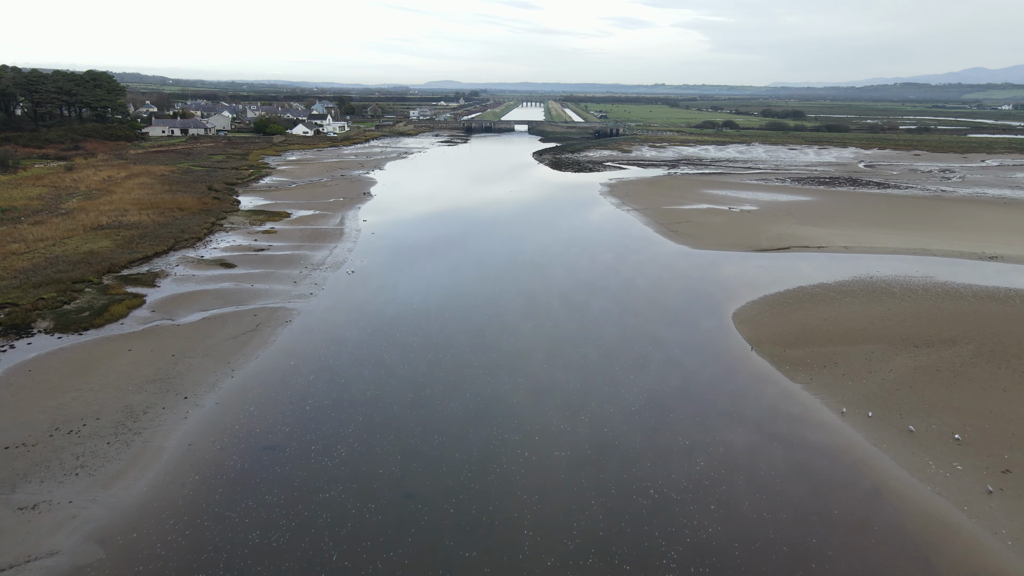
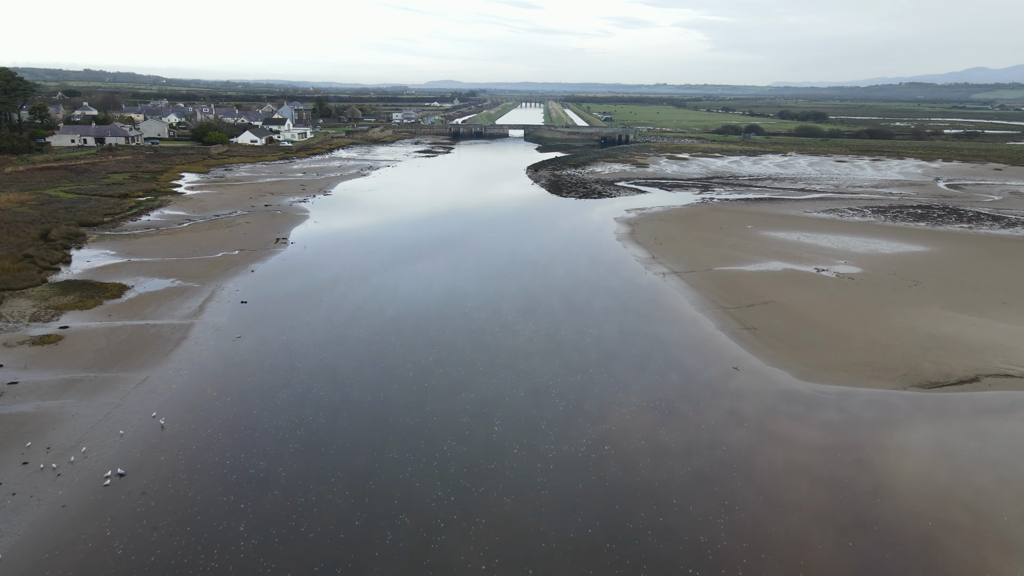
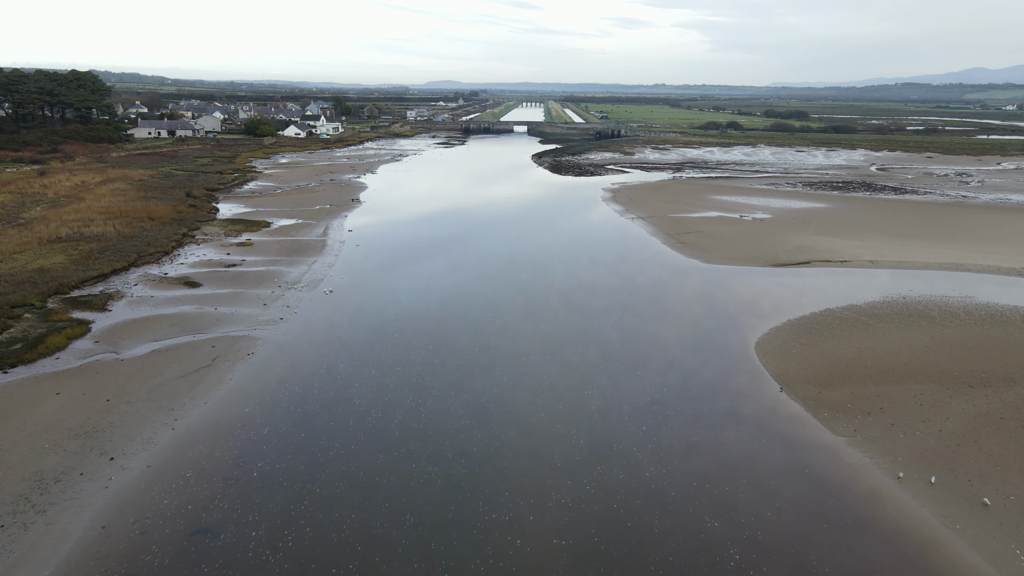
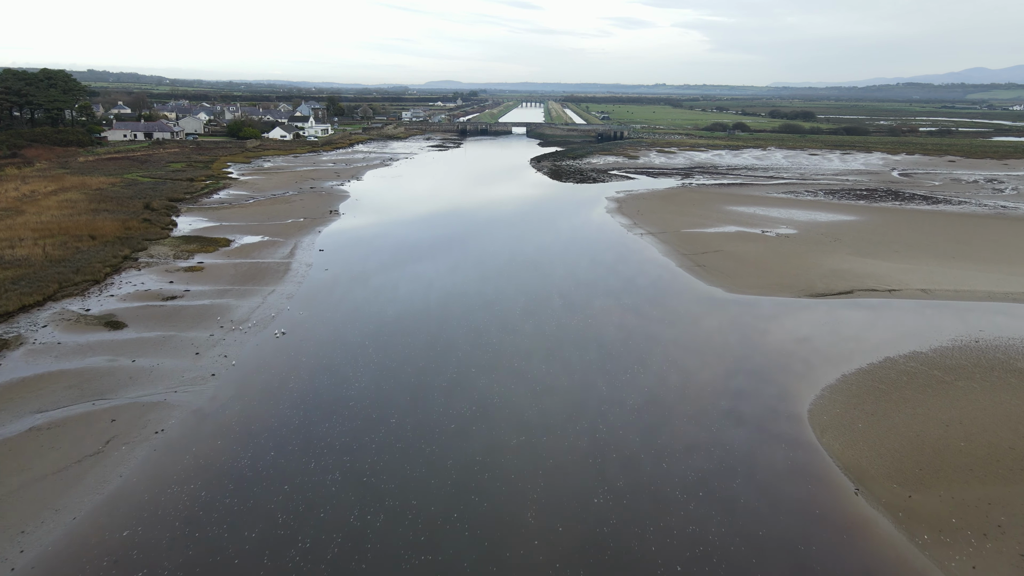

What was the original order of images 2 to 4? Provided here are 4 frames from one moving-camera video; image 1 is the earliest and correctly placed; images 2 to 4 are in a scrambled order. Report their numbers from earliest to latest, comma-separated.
3, 4, 2
